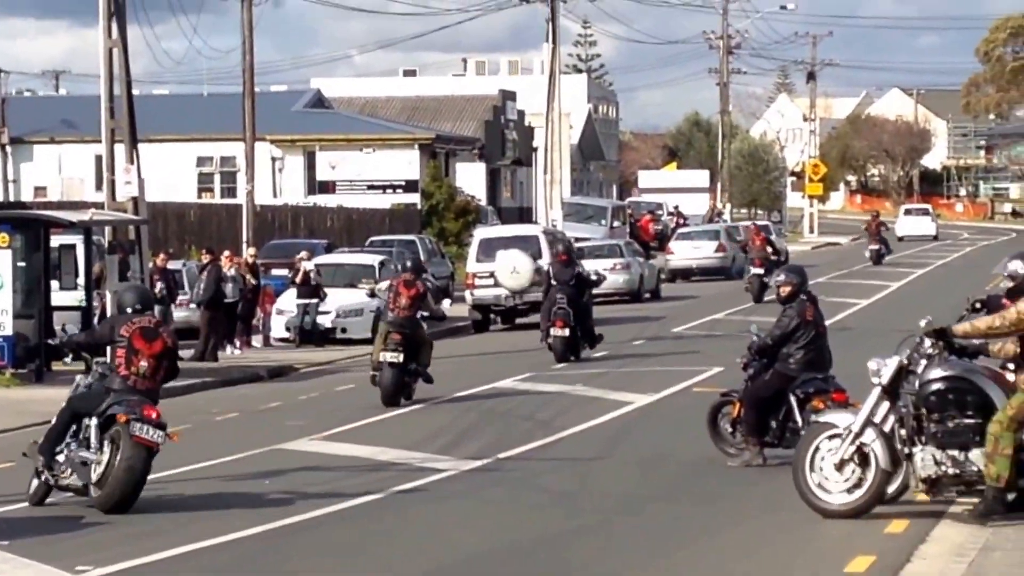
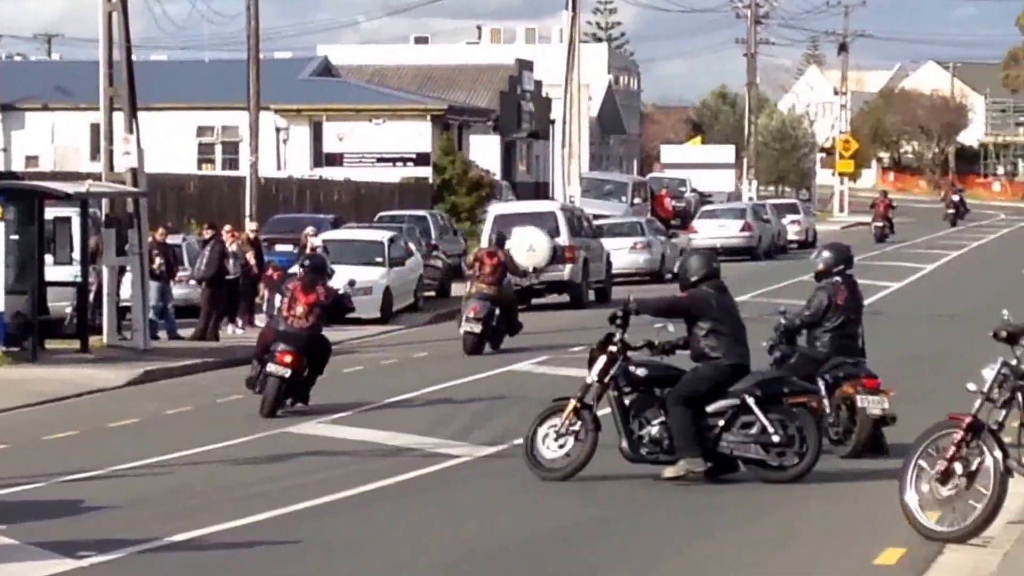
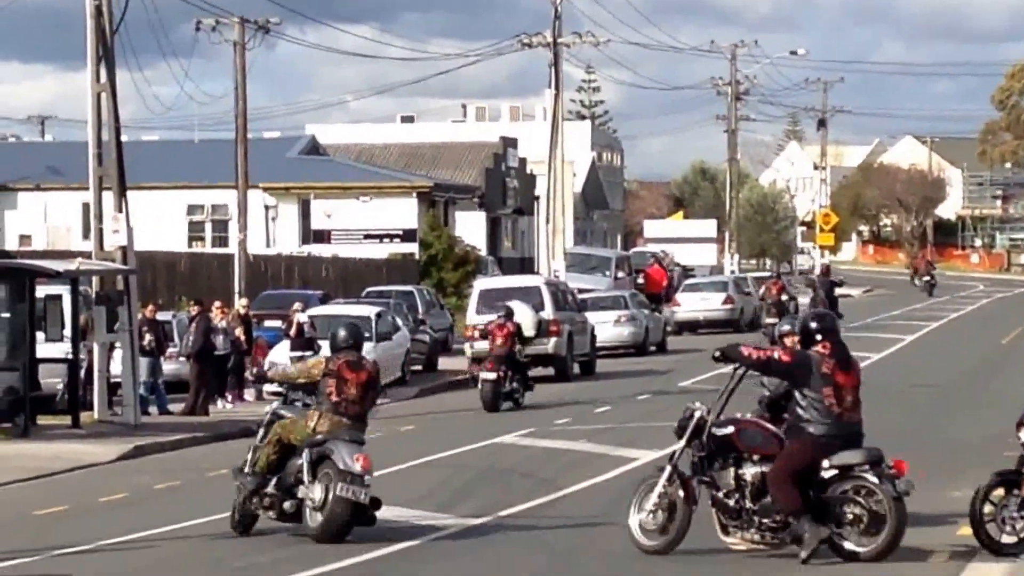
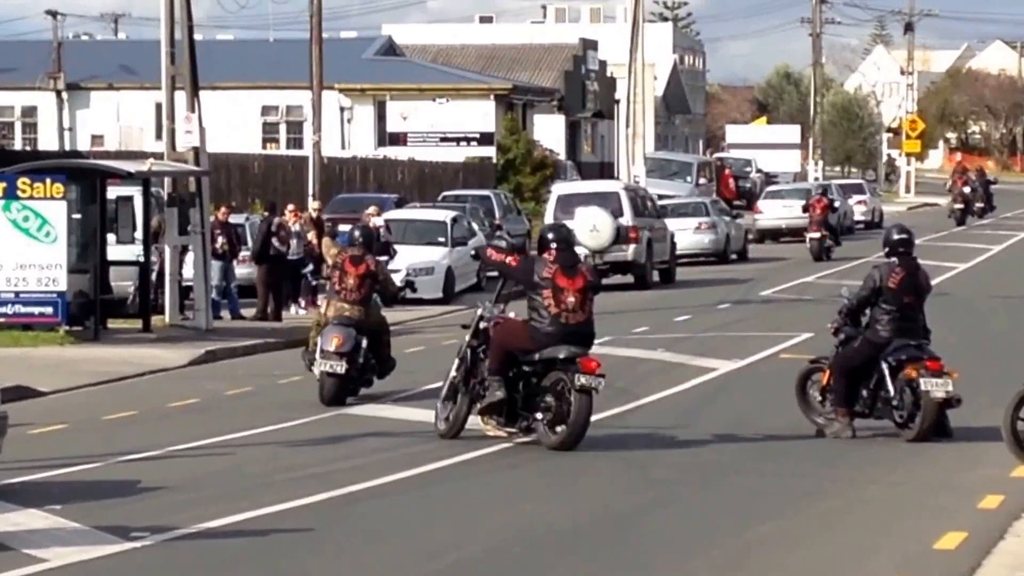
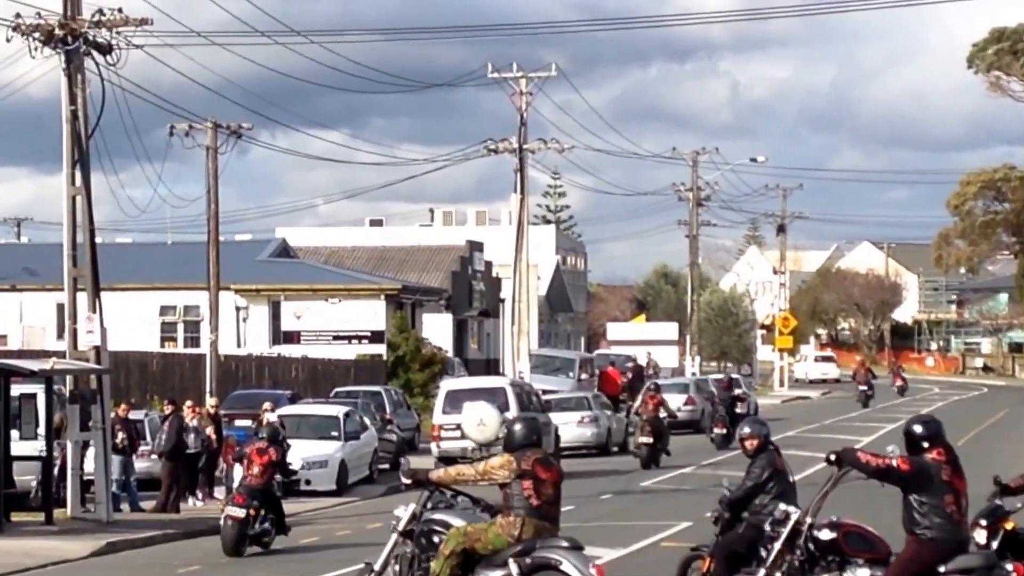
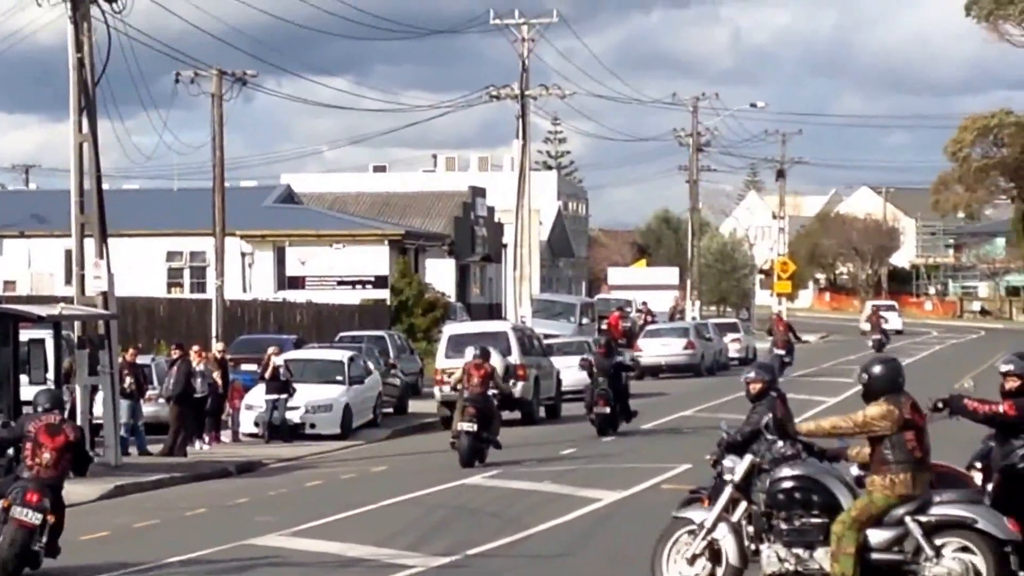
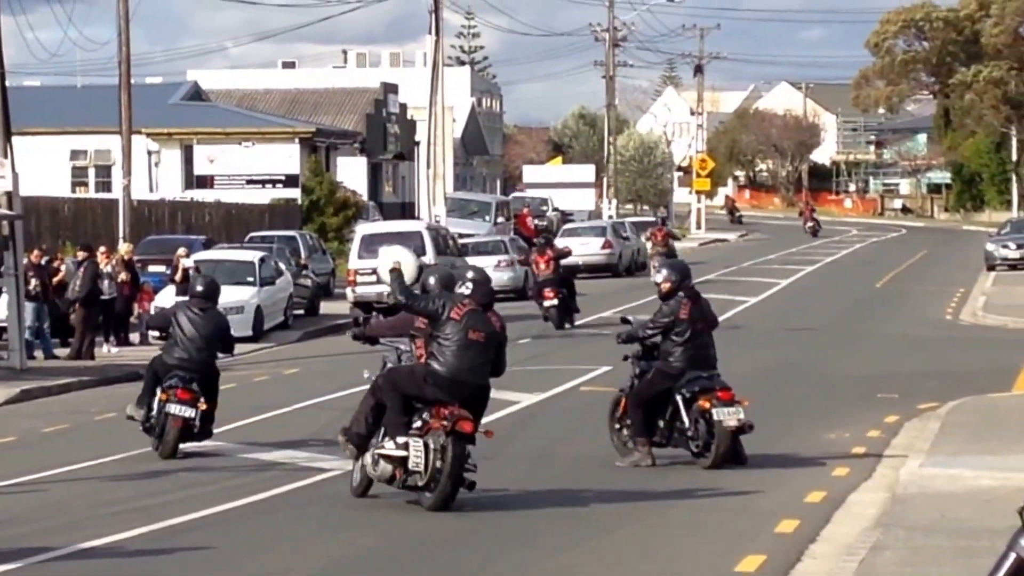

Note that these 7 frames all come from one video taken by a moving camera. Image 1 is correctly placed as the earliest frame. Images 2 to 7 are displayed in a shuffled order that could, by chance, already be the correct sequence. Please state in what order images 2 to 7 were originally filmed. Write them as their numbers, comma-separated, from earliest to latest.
6, 5, 3, 4, 2, 7
